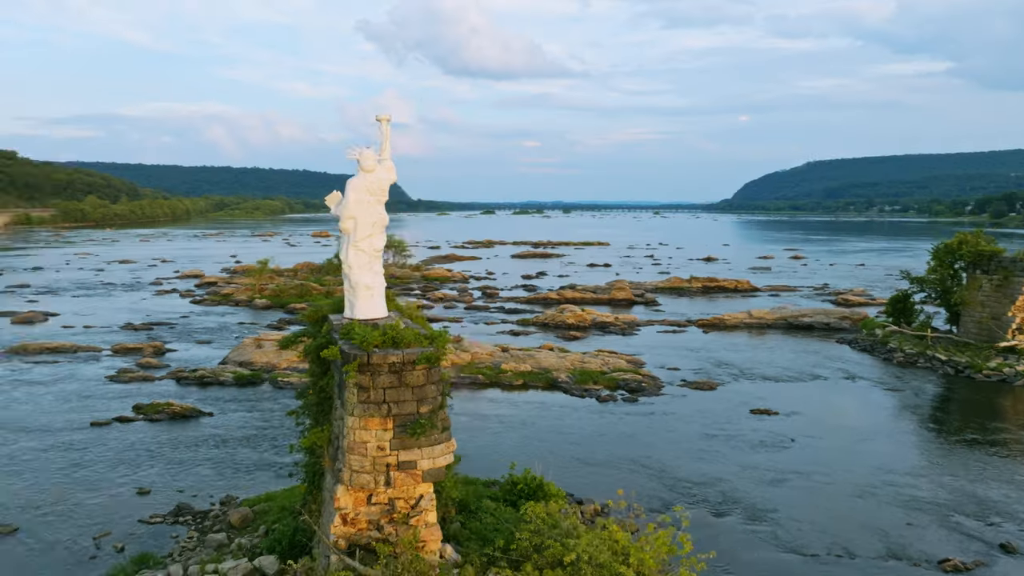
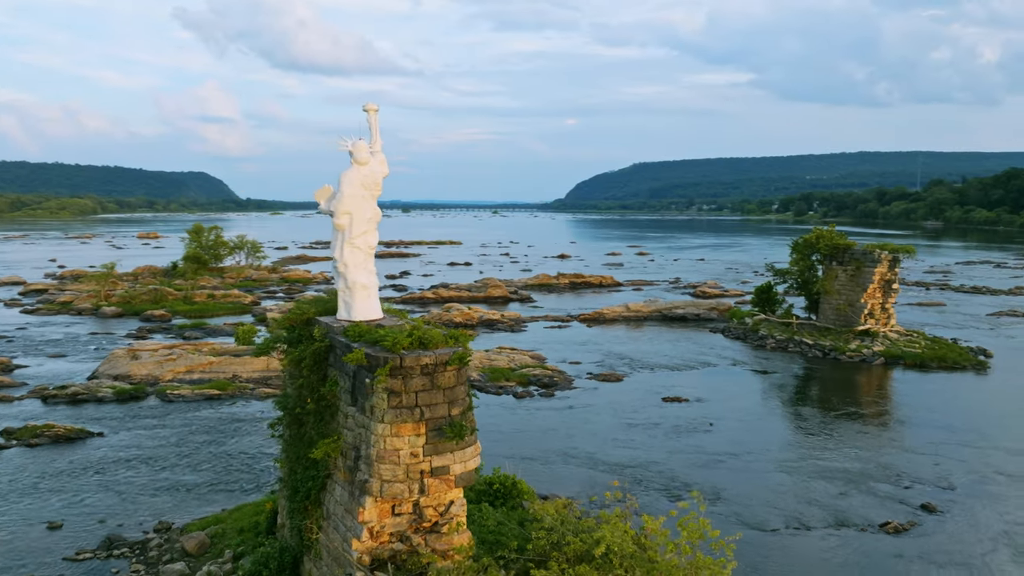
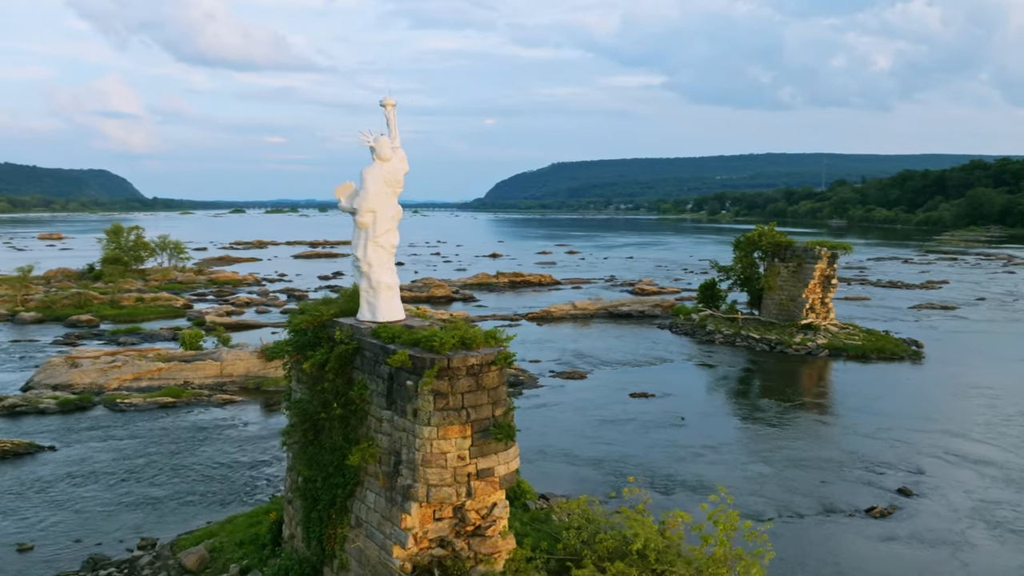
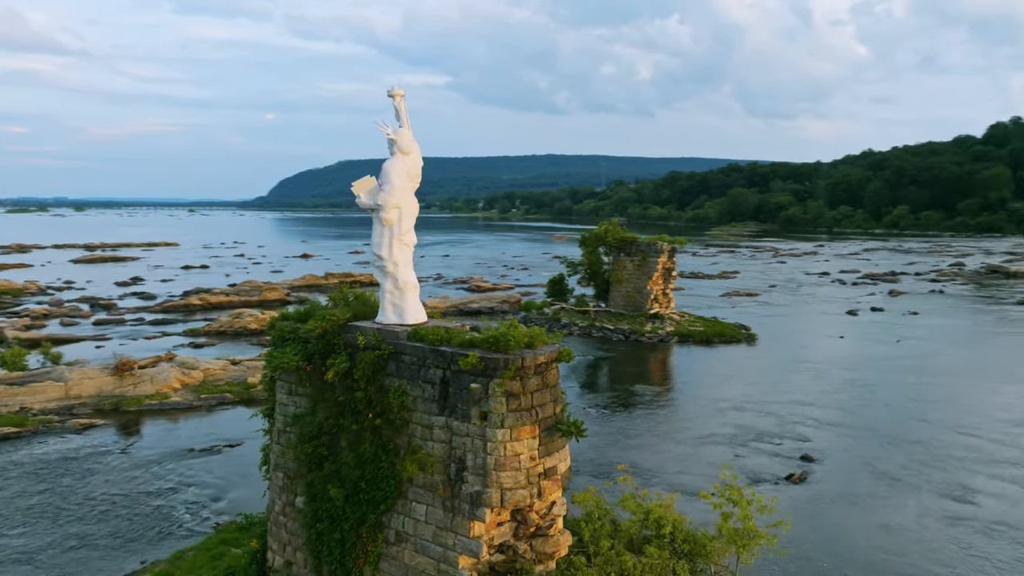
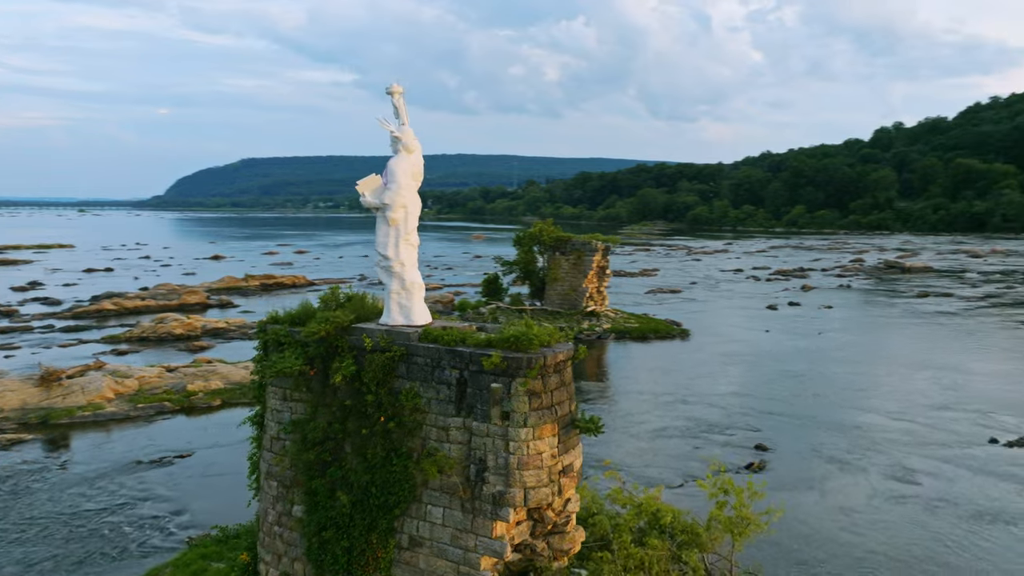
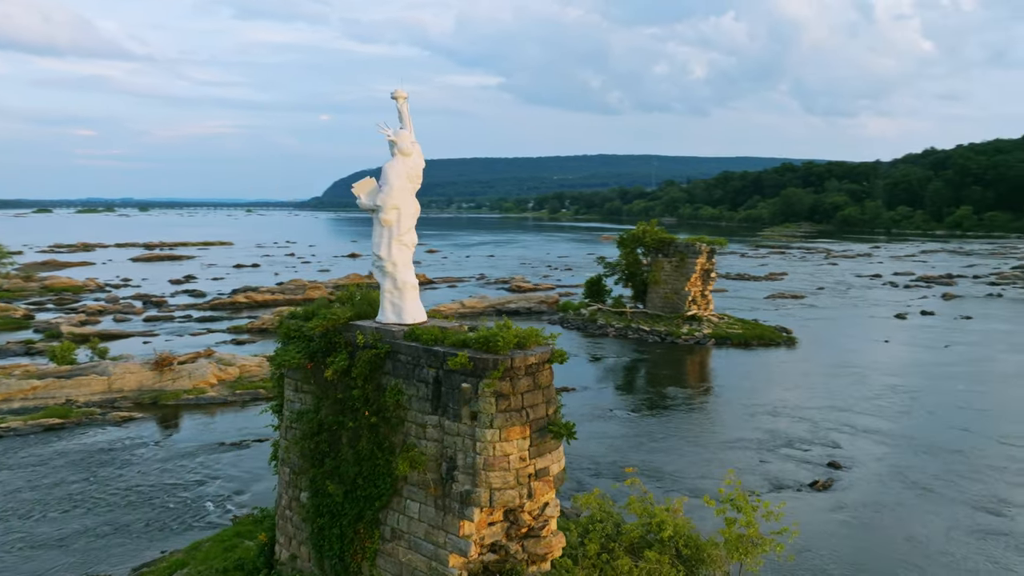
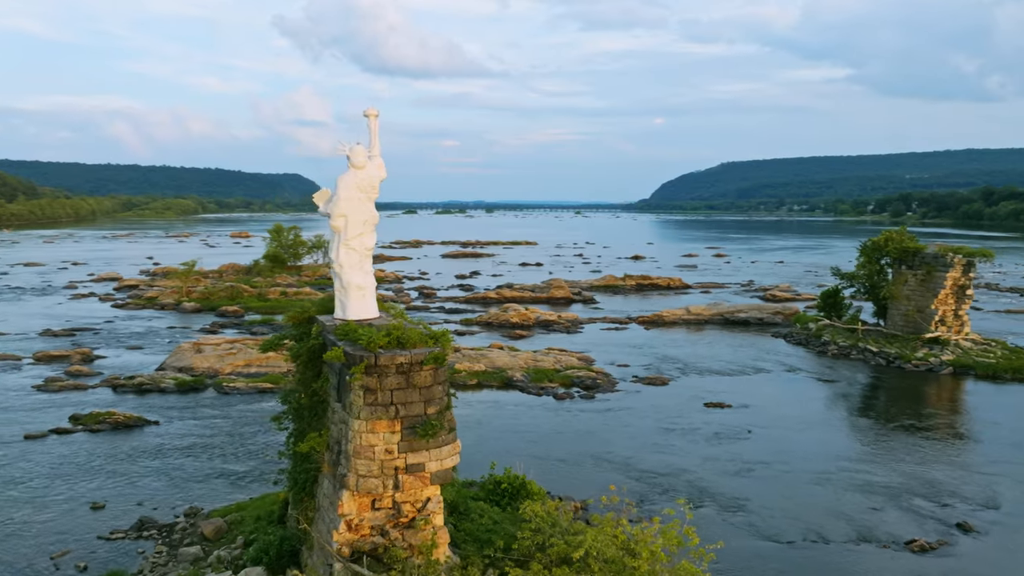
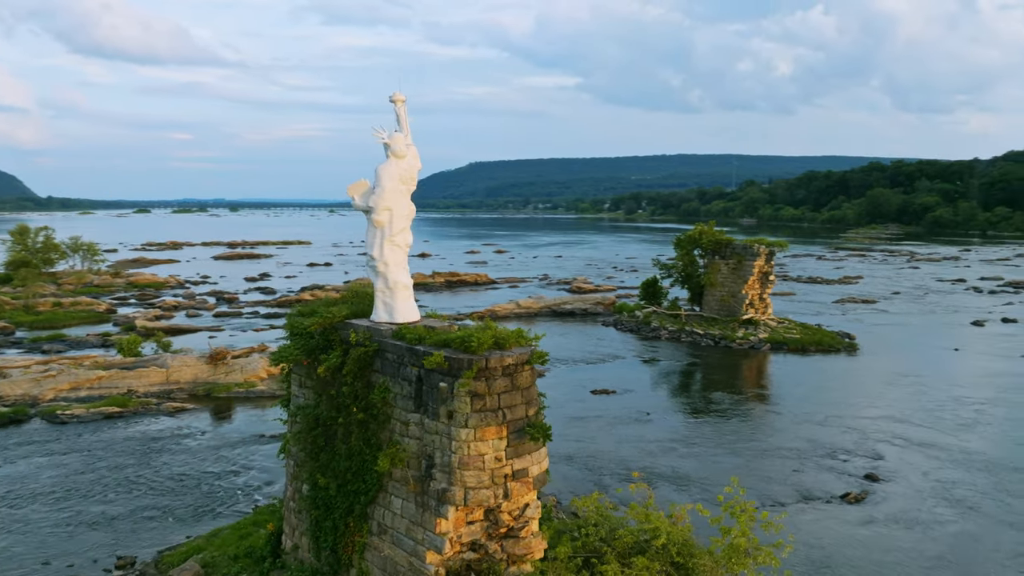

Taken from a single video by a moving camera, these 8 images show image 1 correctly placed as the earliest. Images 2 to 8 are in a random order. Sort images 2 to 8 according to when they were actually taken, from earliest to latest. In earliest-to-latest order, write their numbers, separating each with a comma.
7, 2, 3, 8, 6, 4, 5
